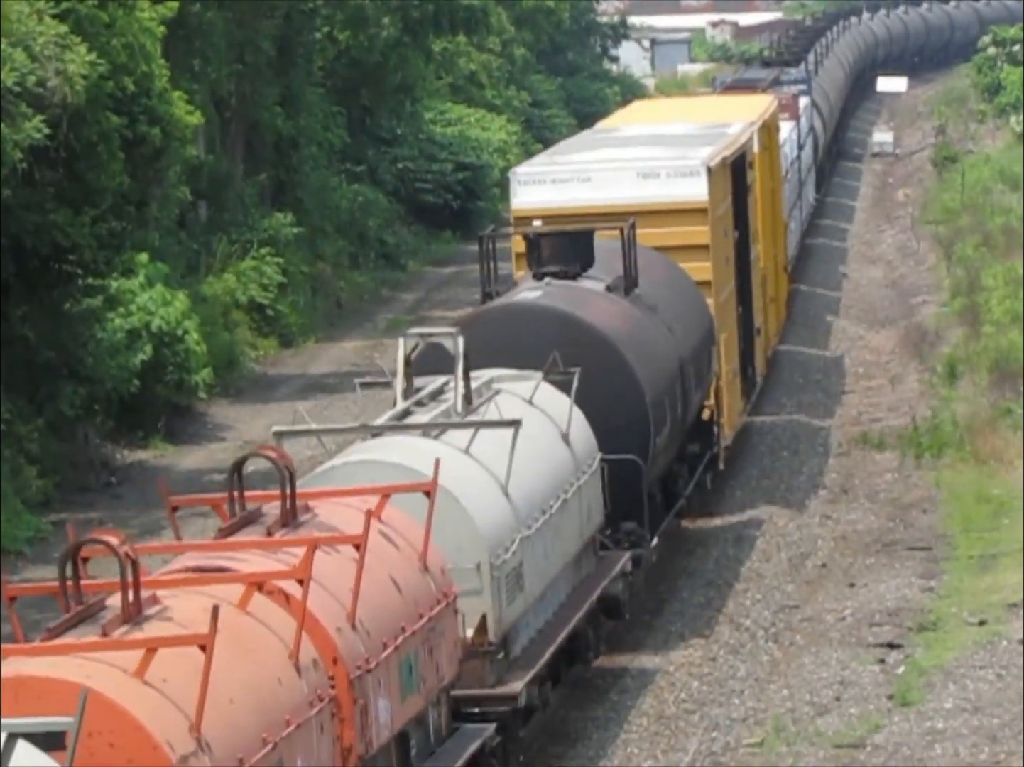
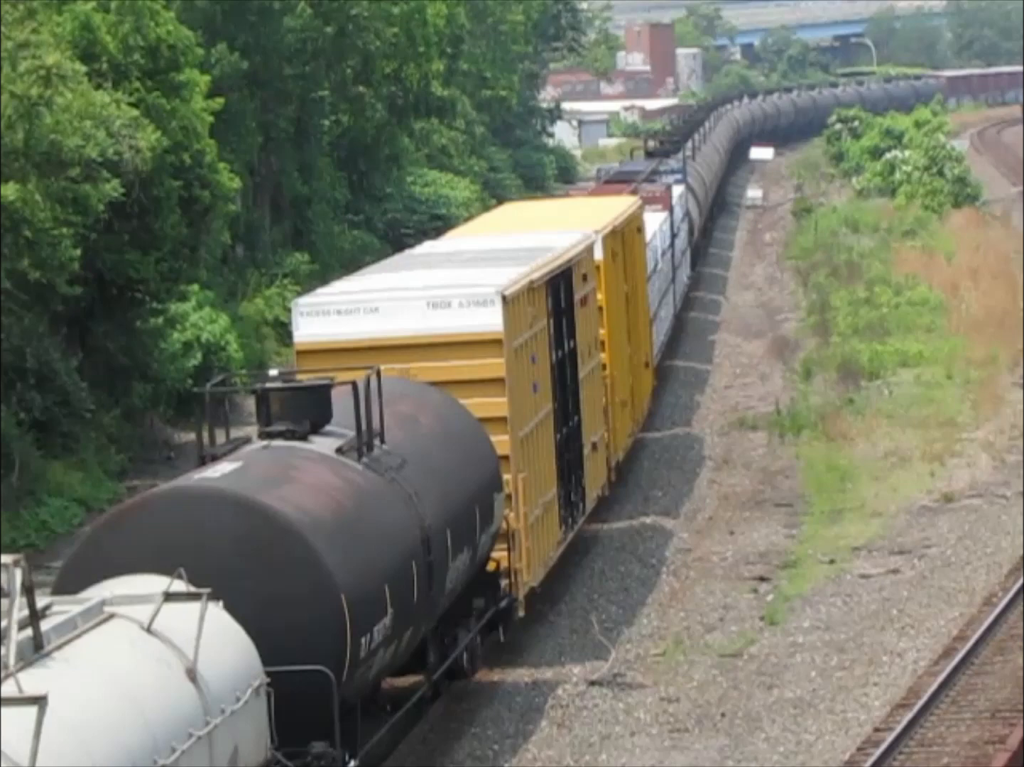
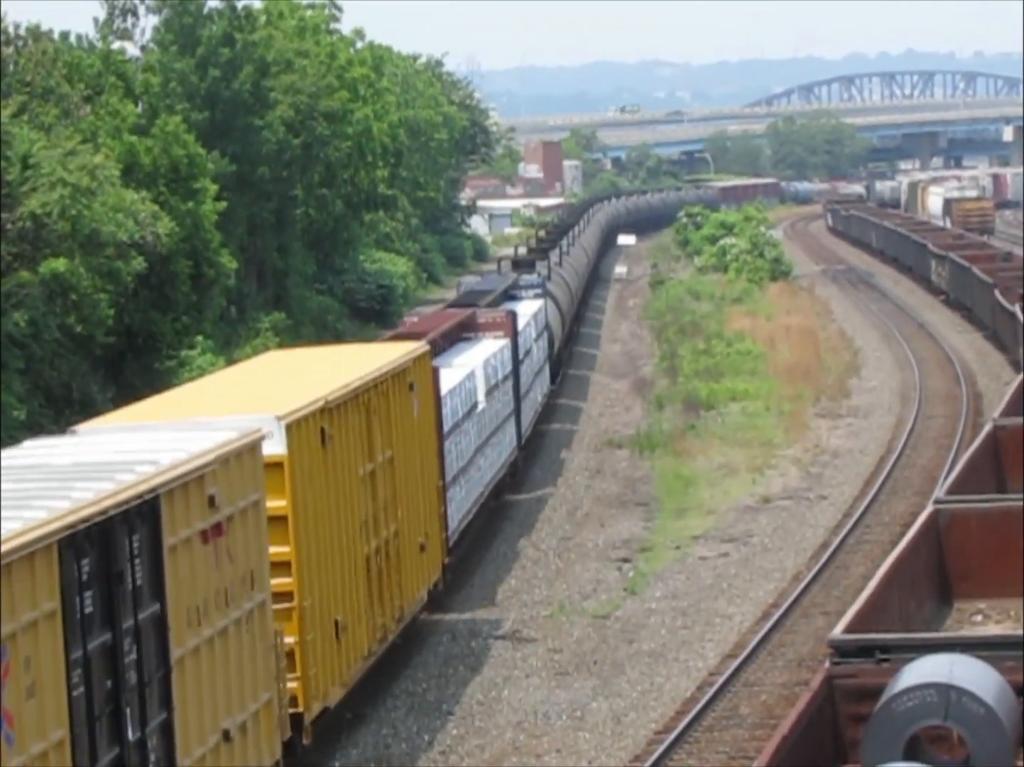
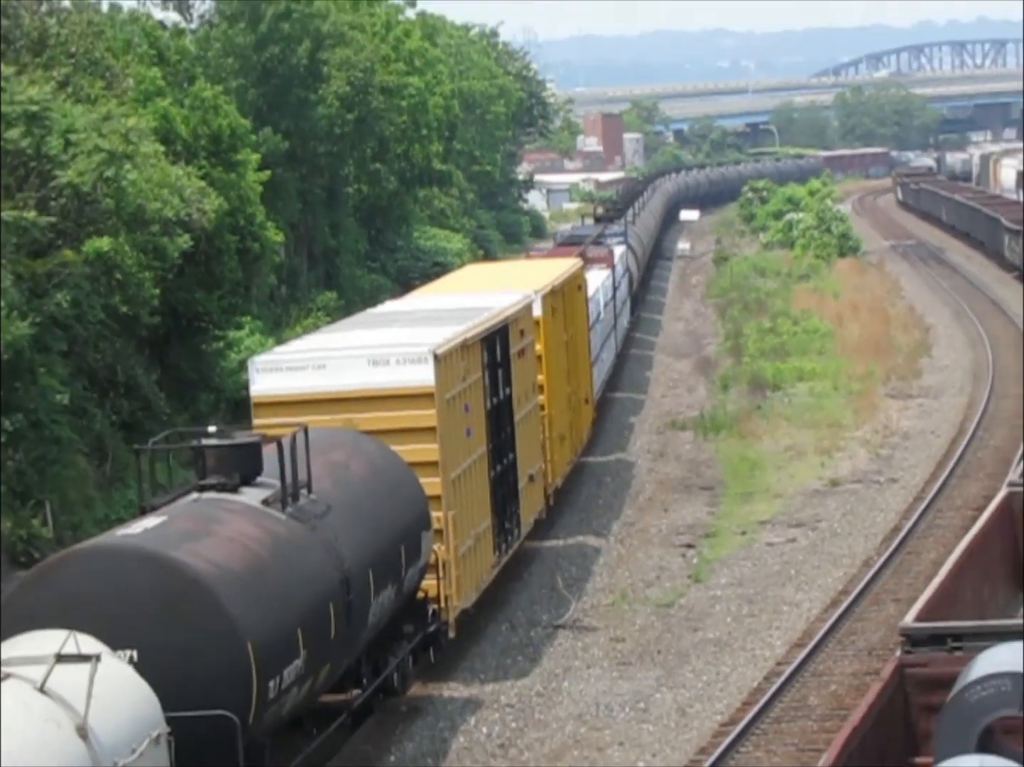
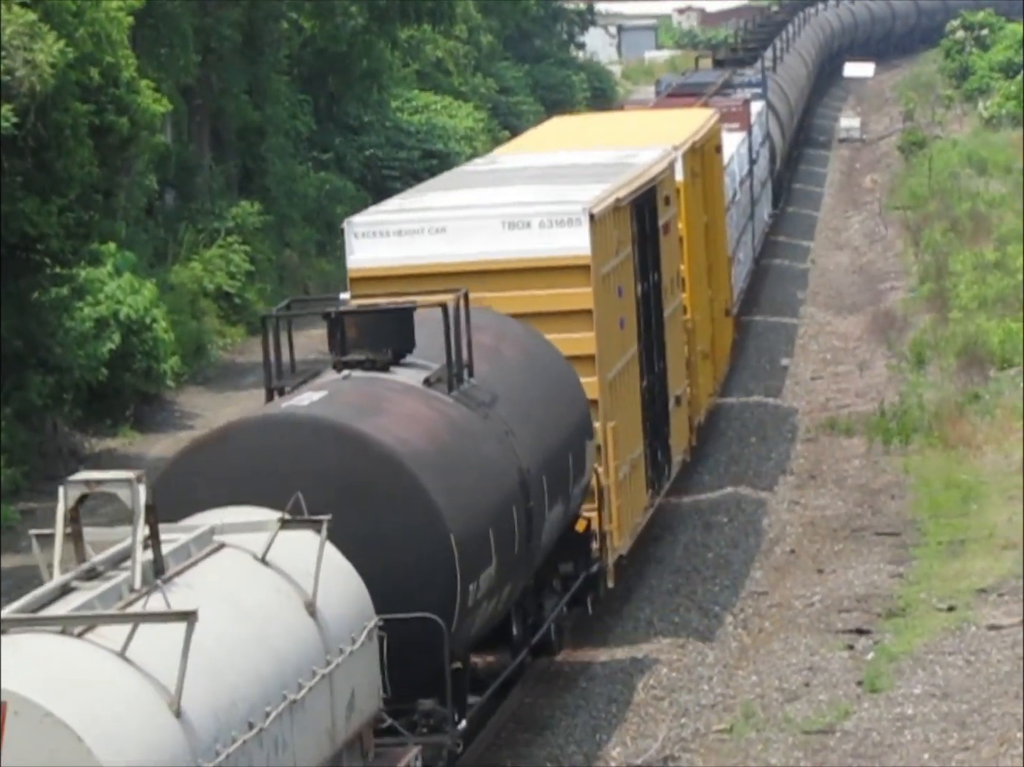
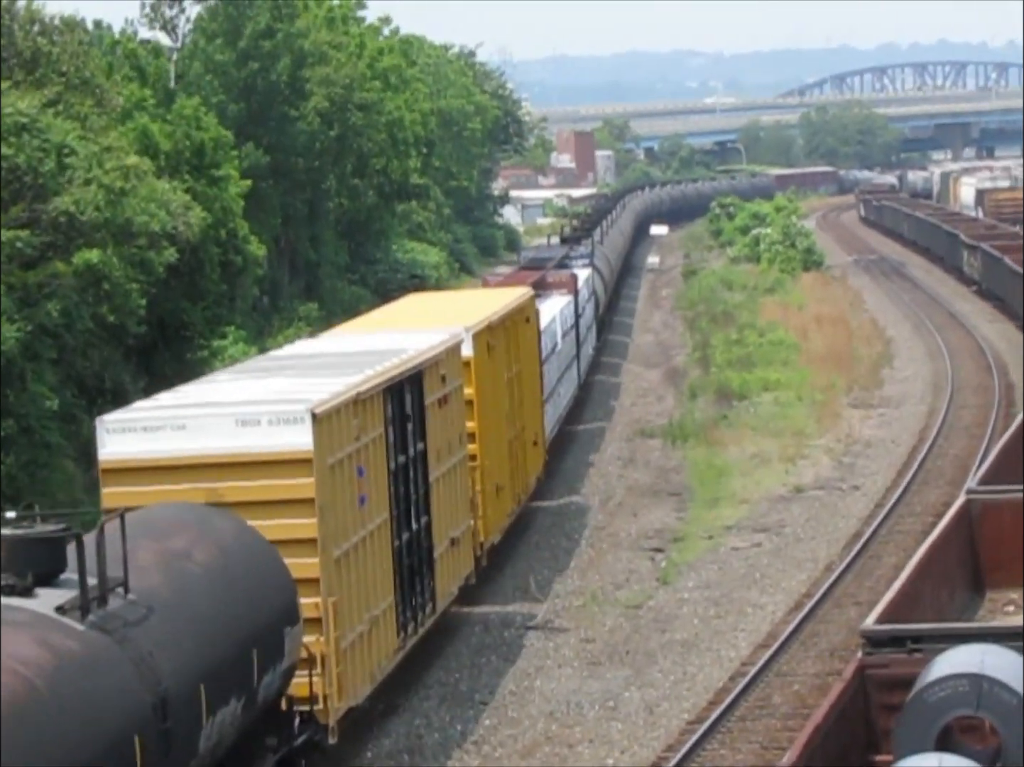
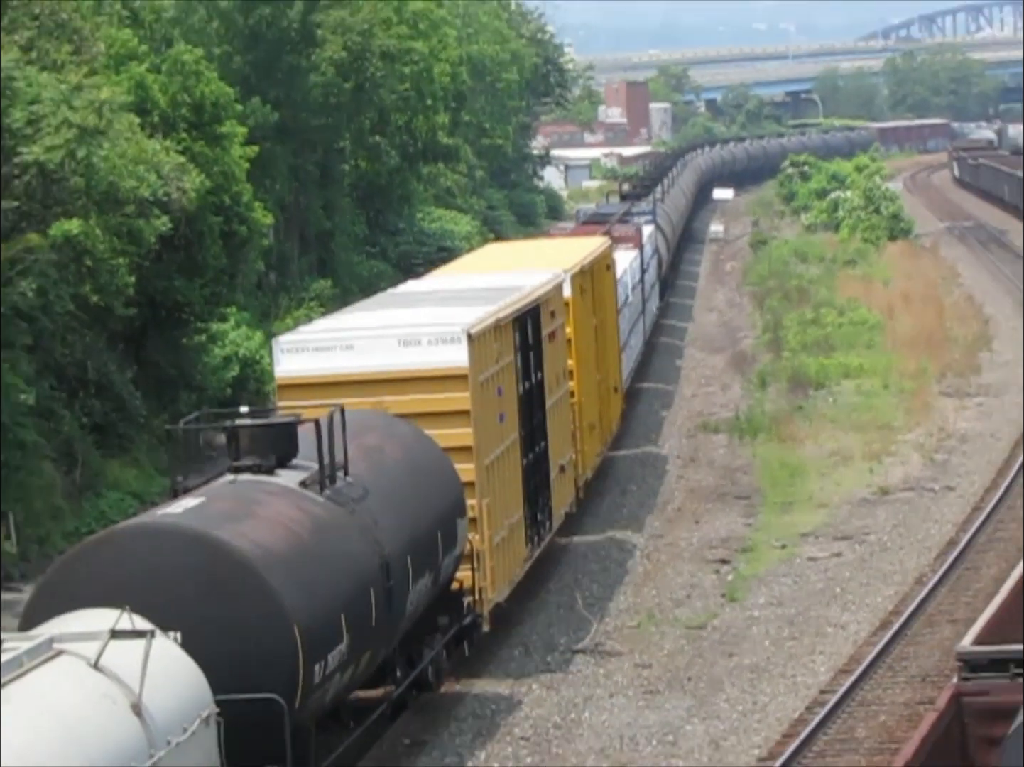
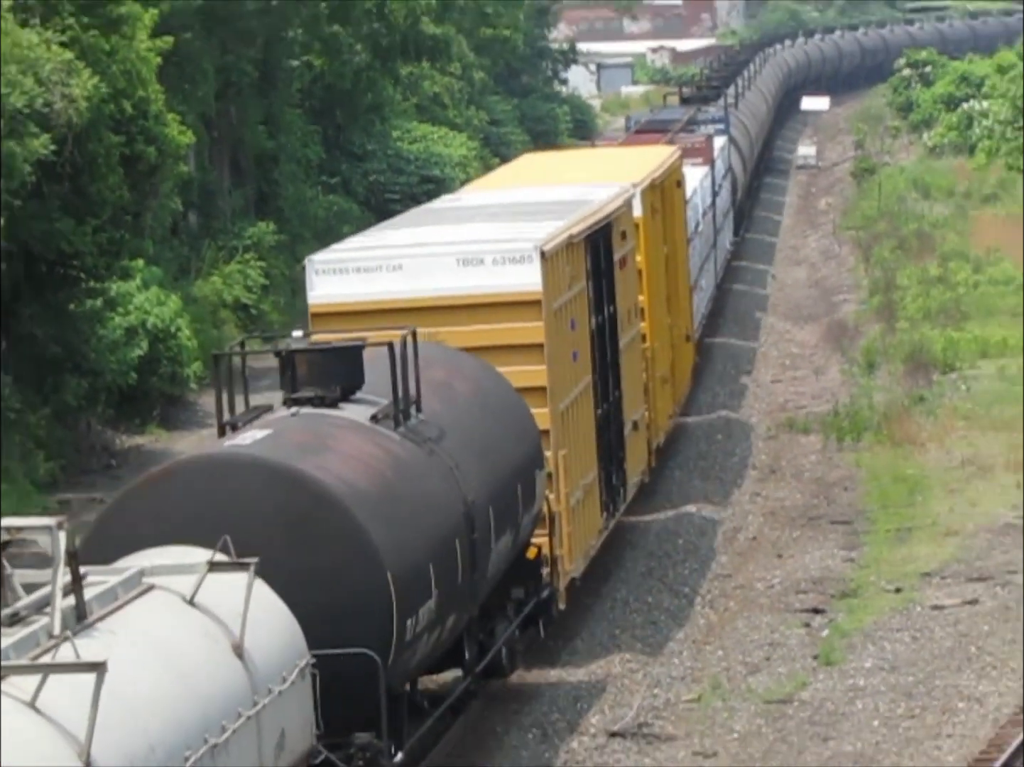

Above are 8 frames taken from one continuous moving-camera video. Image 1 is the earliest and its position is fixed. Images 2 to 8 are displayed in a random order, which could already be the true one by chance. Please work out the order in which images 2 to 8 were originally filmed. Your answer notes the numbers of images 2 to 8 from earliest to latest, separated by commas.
5, 8, 2, 7, 4, 6, 3
